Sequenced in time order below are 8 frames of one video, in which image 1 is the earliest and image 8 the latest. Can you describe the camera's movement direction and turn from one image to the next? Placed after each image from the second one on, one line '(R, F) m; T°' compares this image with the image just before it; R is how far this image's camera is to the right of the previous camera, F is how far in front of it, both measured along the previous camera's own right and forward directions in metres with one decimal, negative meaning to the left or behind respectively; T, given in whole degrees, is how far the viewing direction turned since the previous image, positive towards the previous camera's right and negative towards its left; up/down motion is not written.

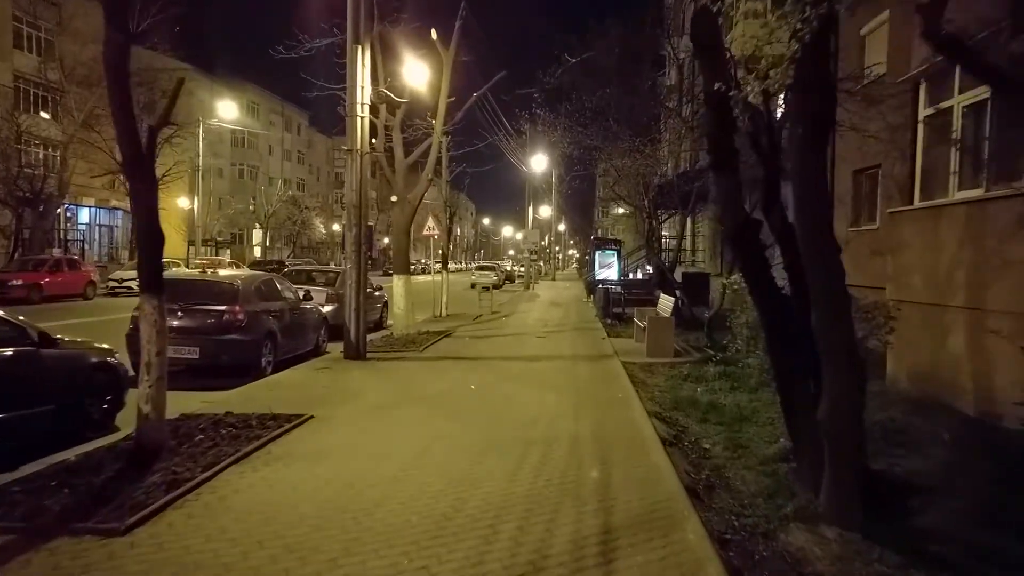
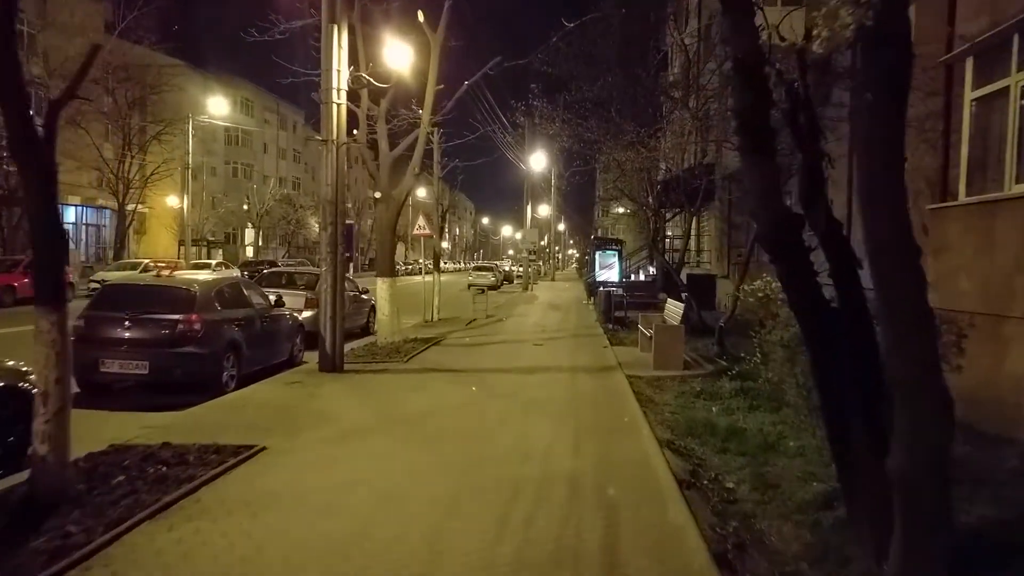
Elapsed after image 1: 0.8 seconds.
(+0.1, +1.3) m; 0°
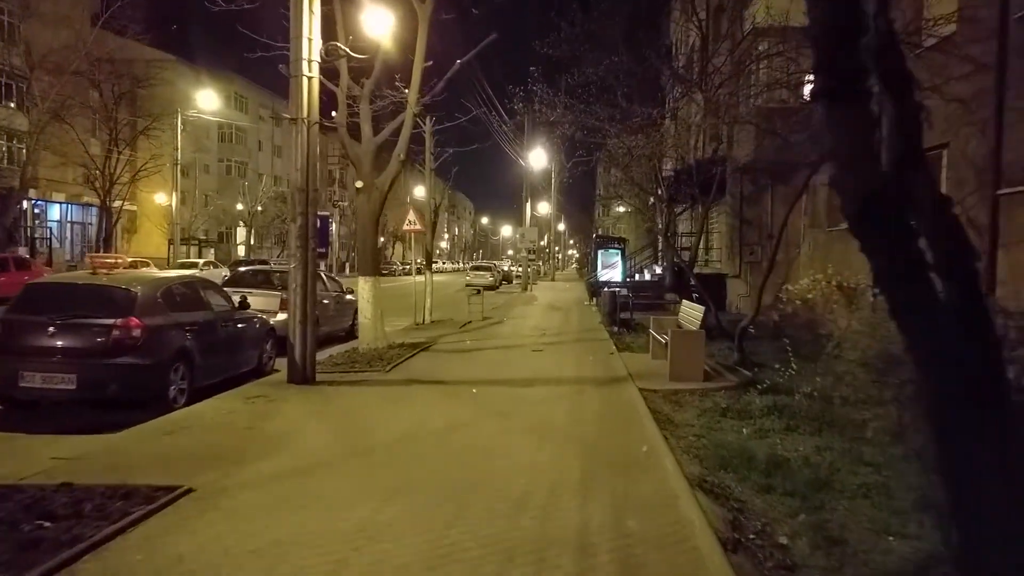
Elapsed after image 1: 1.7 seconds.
(+0.1, +1.5) m; 0°
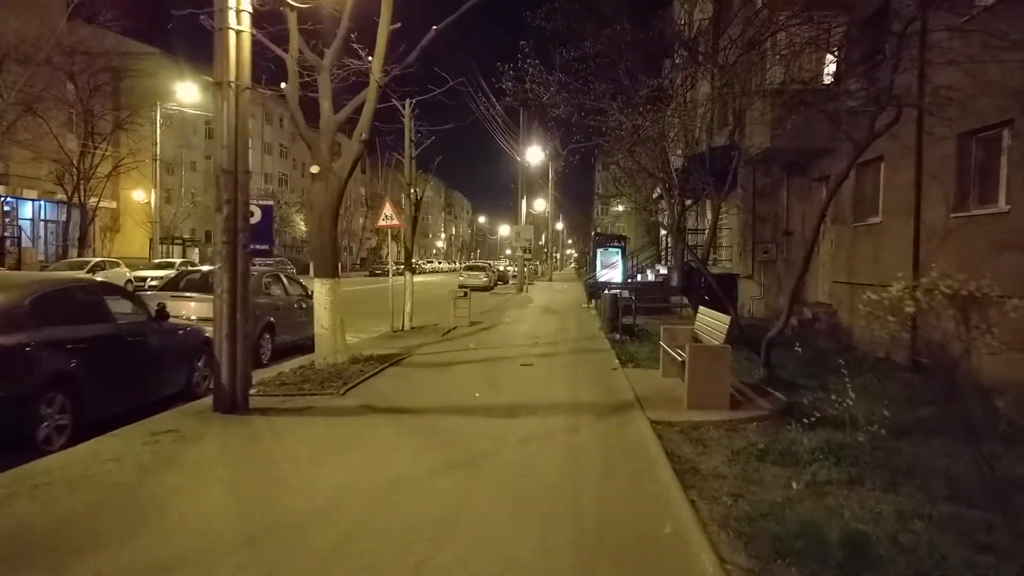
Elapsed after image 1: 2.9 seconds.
(+0.3, +2.1) m; 0°
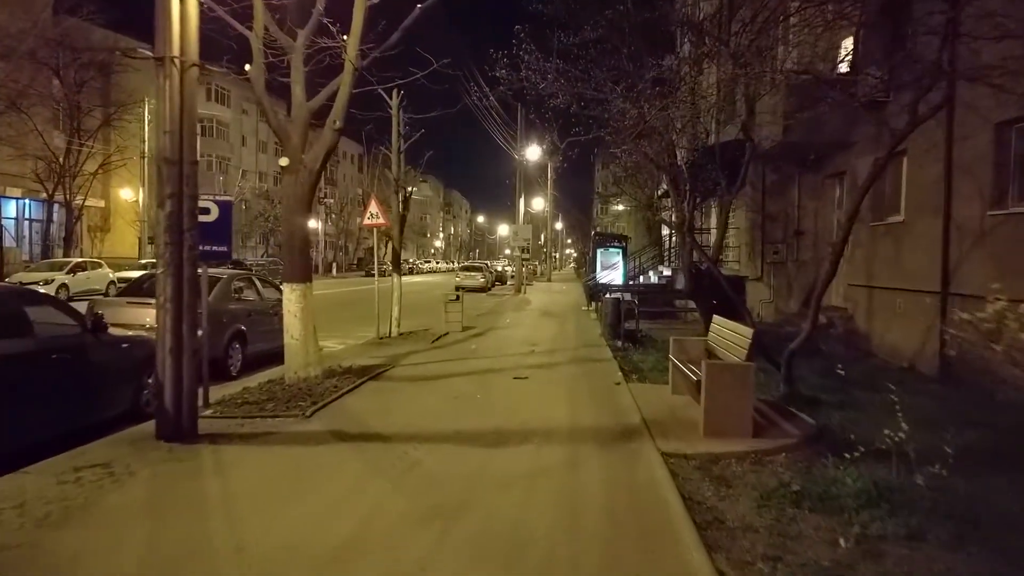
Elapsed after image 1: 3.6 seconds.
(+0.1, +1.2) m; 0°
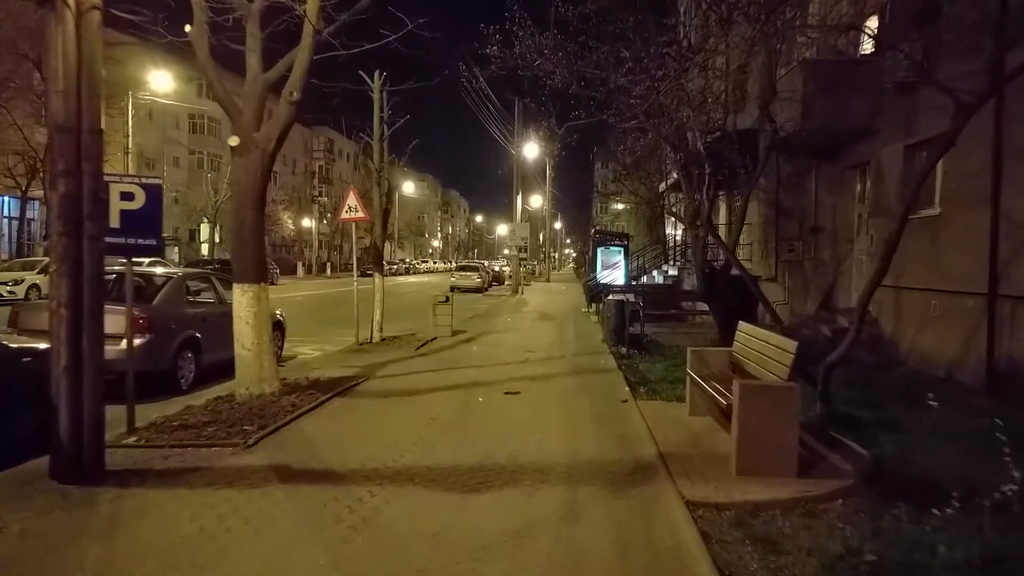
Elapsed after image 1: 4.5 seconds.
(+0.1, +1.5) m; 0°
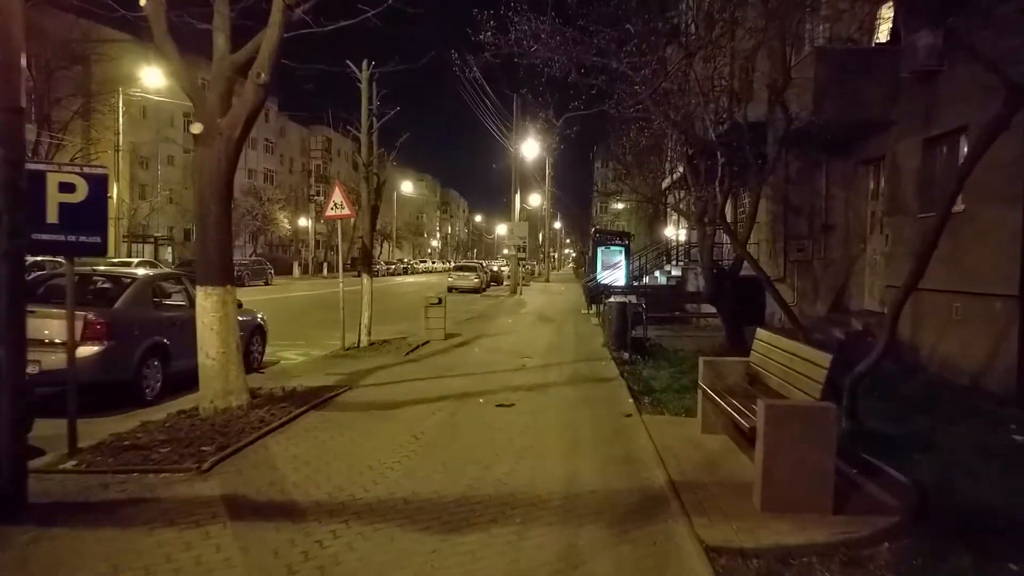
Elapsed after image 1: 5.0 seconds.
(+0.1, +0.8) m; 0°
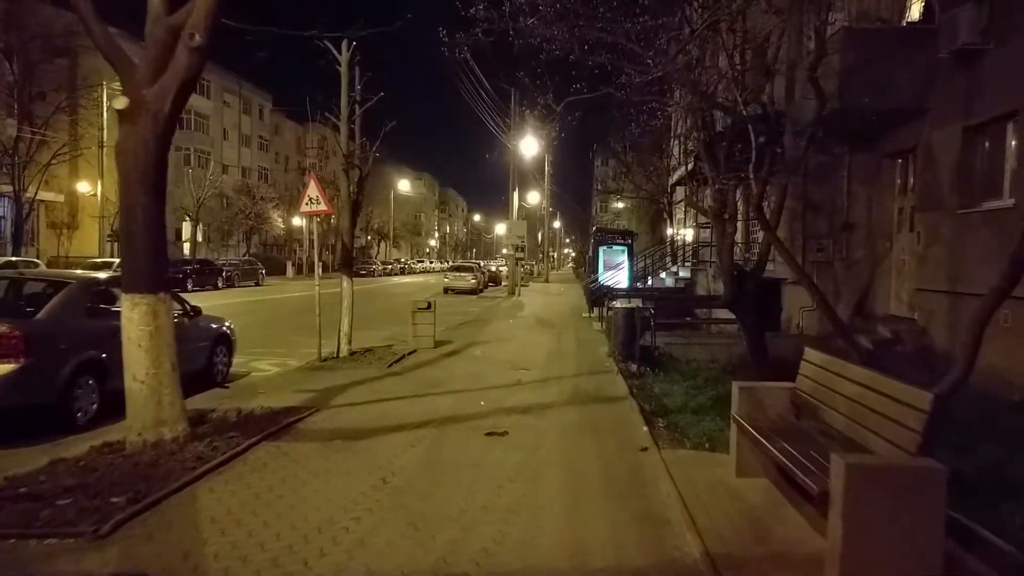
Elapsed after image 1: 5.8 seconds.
(+0.1, +1.4) m; 0°
